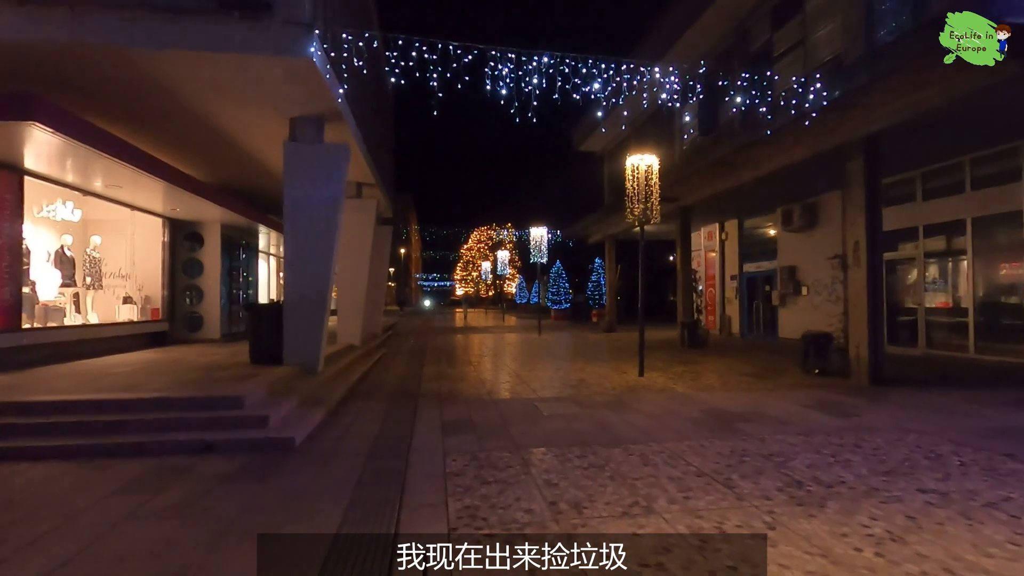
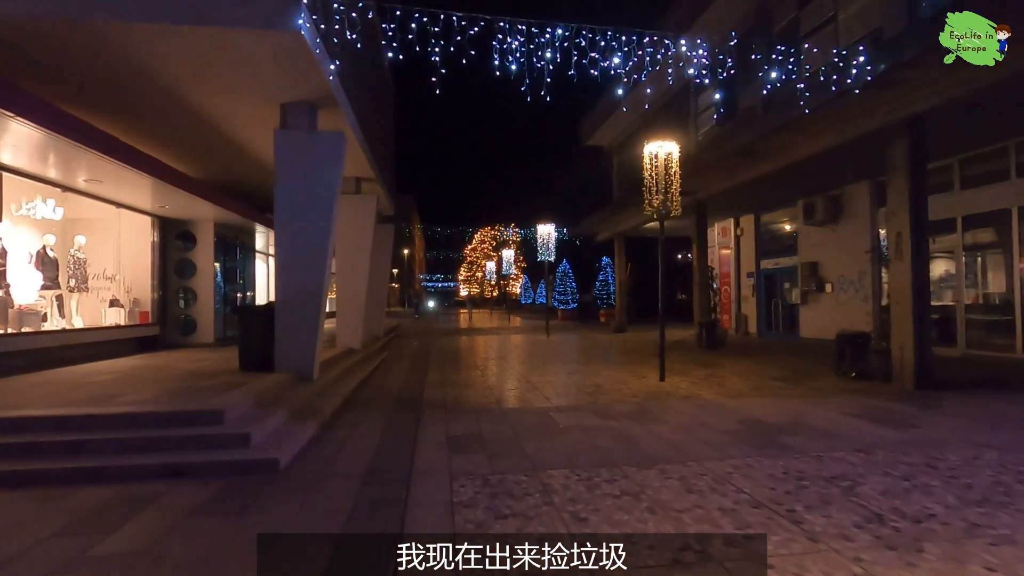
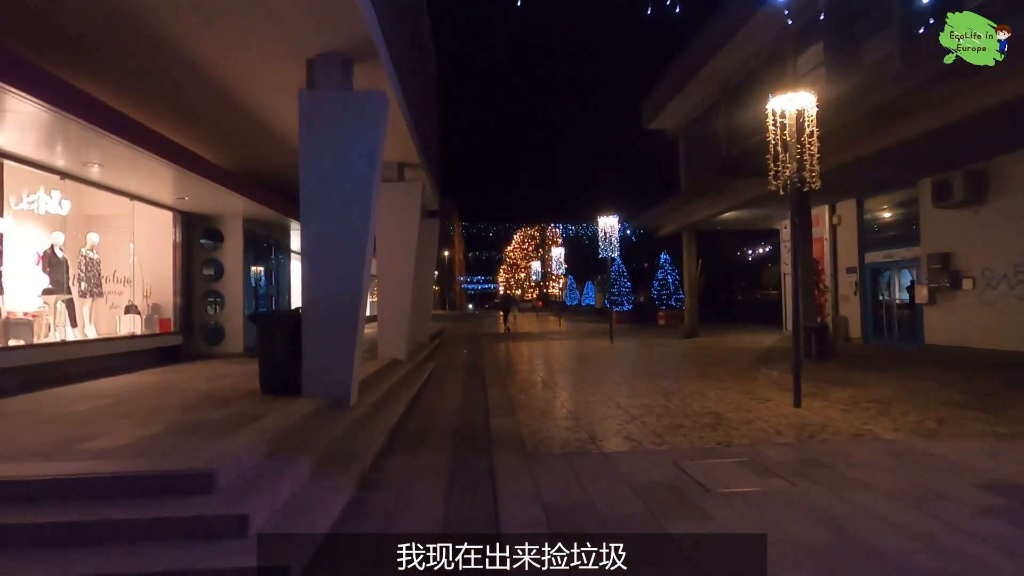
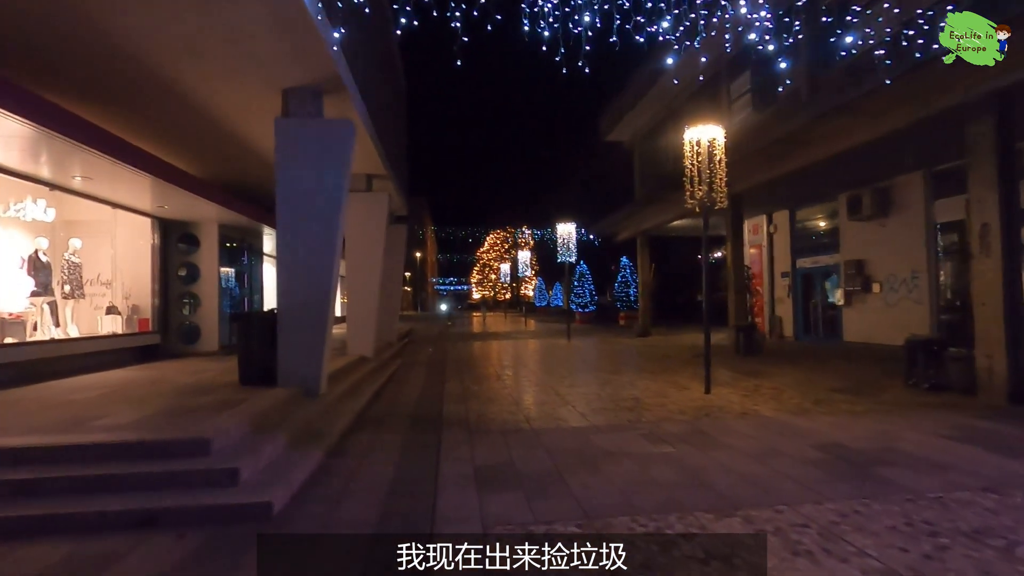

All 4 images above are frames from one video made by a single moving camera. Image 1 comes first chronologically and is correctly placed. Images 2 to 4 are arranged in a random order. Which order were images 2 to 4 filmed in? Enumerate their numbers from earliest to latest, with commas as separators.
2, 4, 3
